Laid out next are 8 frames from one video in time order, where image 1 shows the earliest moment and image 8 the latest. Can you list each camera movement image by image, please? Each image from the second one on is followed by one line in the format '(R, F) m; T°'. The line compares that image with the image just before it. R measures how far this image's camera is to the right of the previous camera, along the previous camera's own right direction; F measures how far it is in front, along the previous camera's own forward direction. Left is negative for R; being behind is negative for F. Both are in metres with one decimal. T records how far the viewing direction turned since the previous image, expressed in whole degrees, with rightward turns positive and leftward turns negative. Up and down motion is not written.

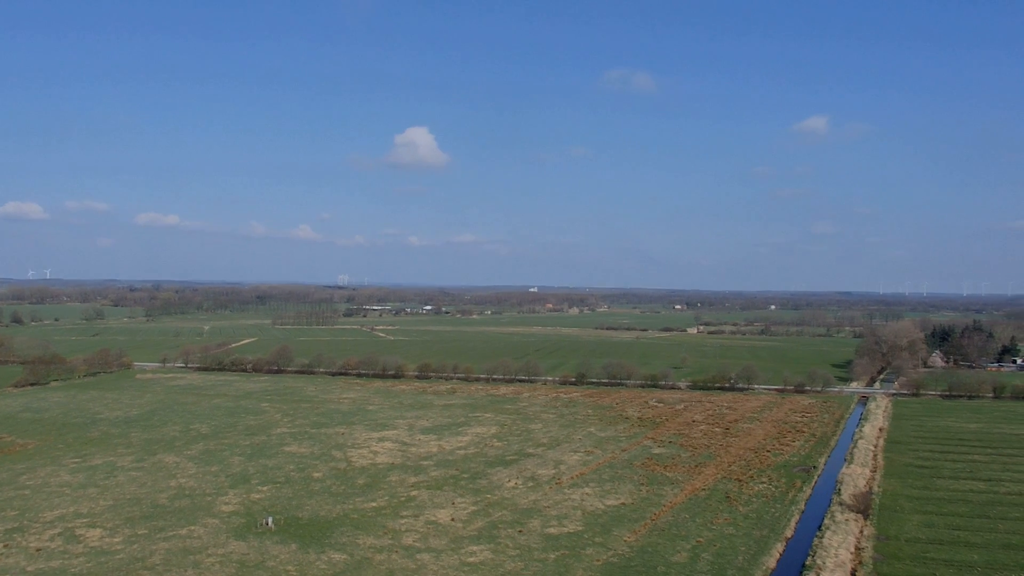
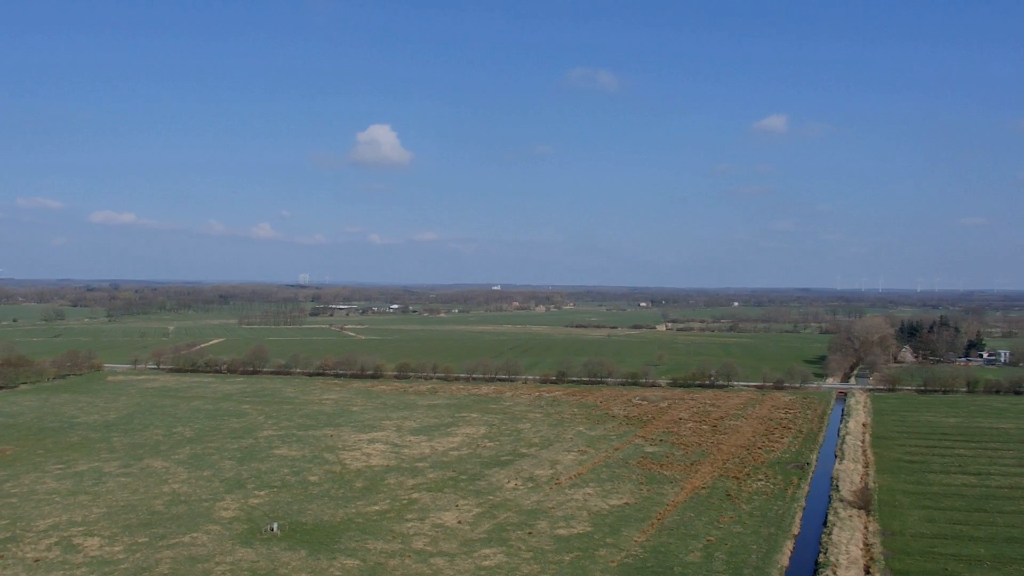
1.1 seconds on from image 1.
(-0.7, +0.2) m; +2°
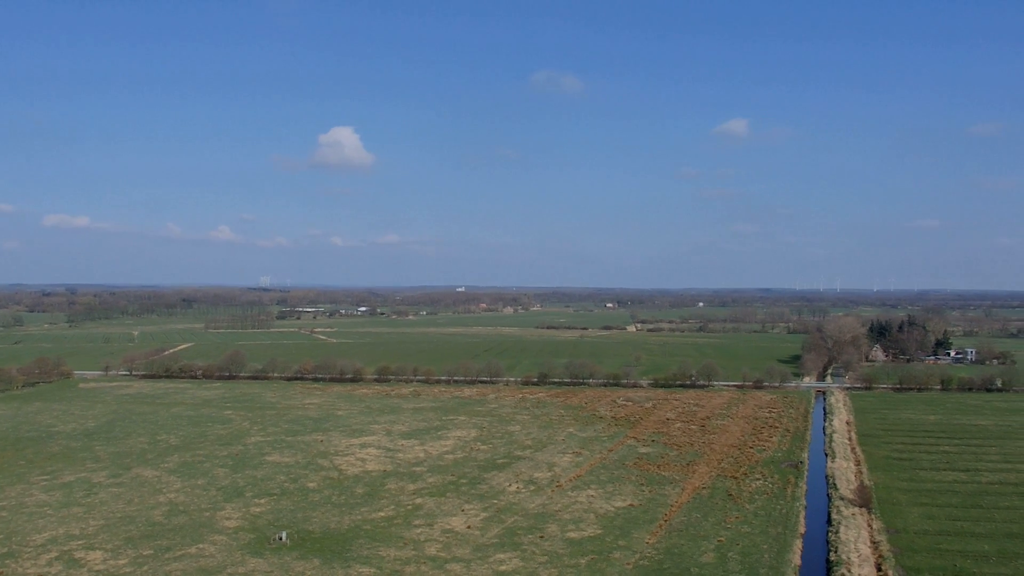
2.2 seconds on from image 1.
(-0.7, +0.1) m; +2°
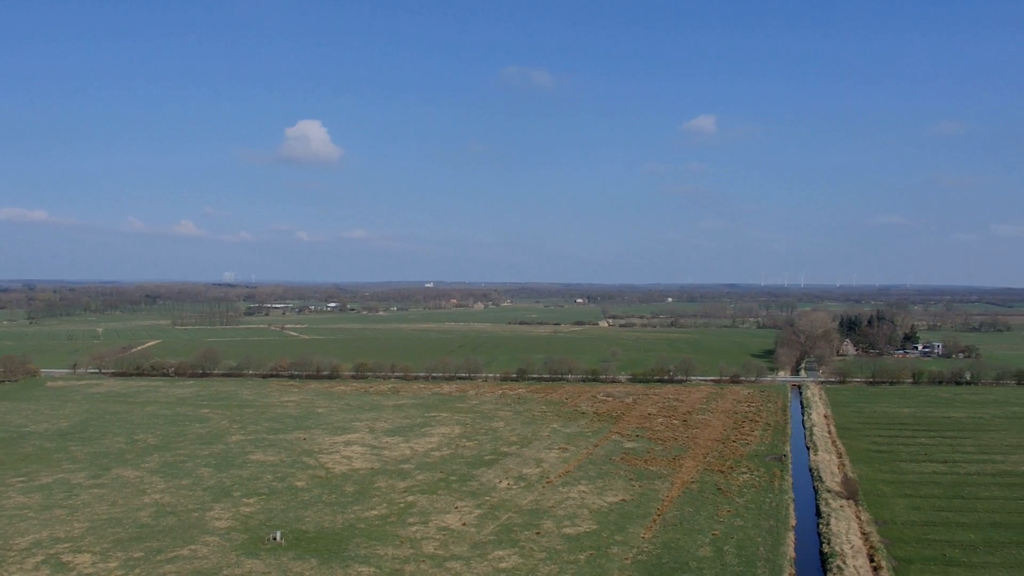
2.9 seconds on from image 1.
(-0.4, 0.0) m; +2°
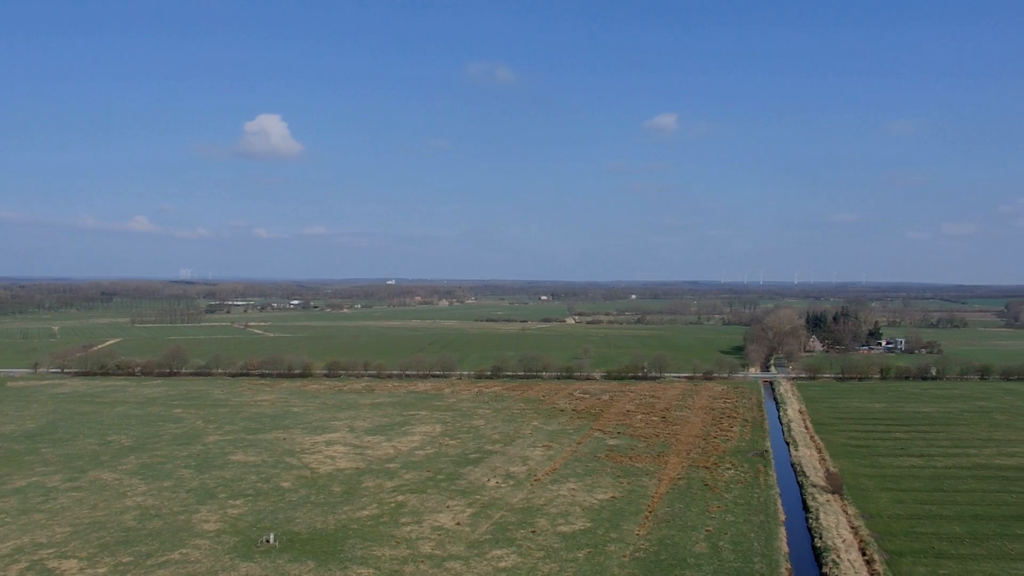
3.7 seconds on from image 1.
(-0.5, +0.1) m; +2°
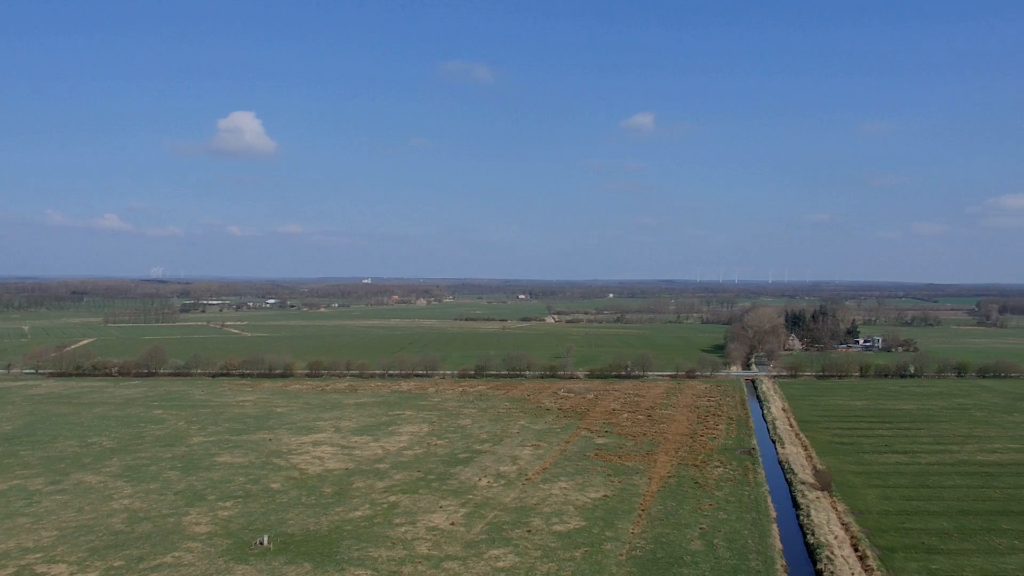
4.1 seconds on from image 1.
(-0.3, 0.0) m; +2°
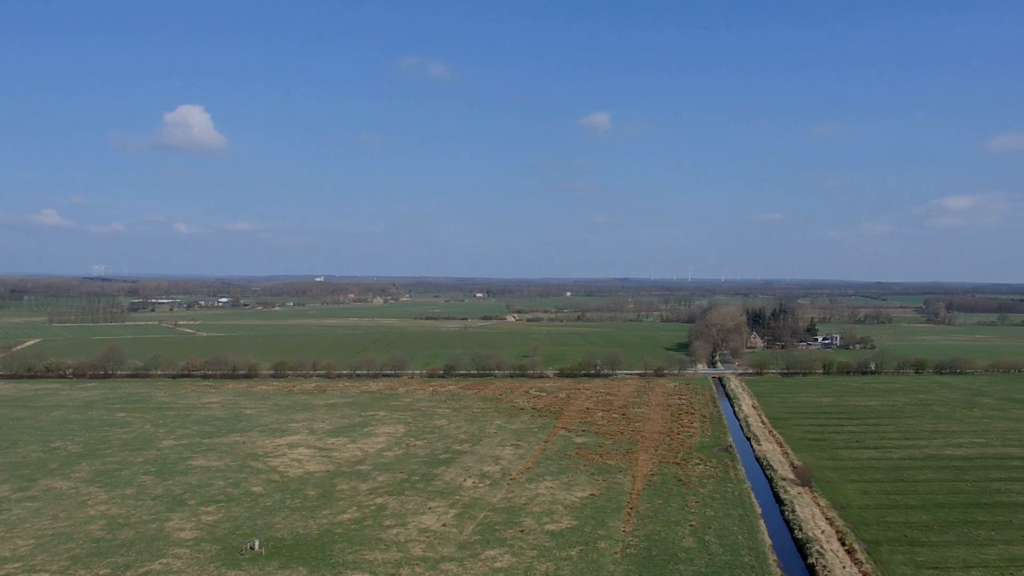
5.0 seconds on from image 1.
(-0.6, 0.0) m; +3°
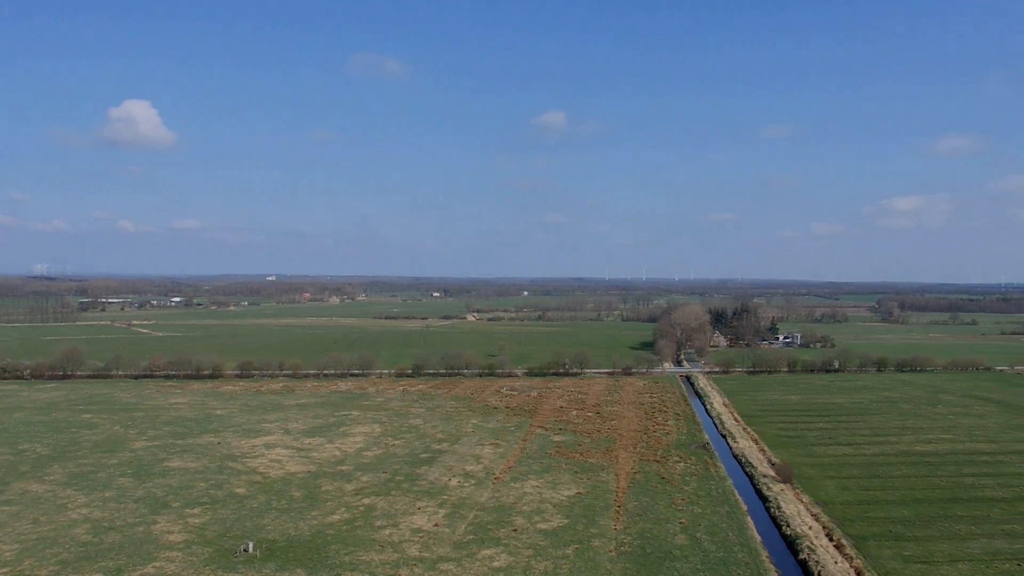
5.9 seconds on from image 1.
(-0.6, -0.1) m; +3°
